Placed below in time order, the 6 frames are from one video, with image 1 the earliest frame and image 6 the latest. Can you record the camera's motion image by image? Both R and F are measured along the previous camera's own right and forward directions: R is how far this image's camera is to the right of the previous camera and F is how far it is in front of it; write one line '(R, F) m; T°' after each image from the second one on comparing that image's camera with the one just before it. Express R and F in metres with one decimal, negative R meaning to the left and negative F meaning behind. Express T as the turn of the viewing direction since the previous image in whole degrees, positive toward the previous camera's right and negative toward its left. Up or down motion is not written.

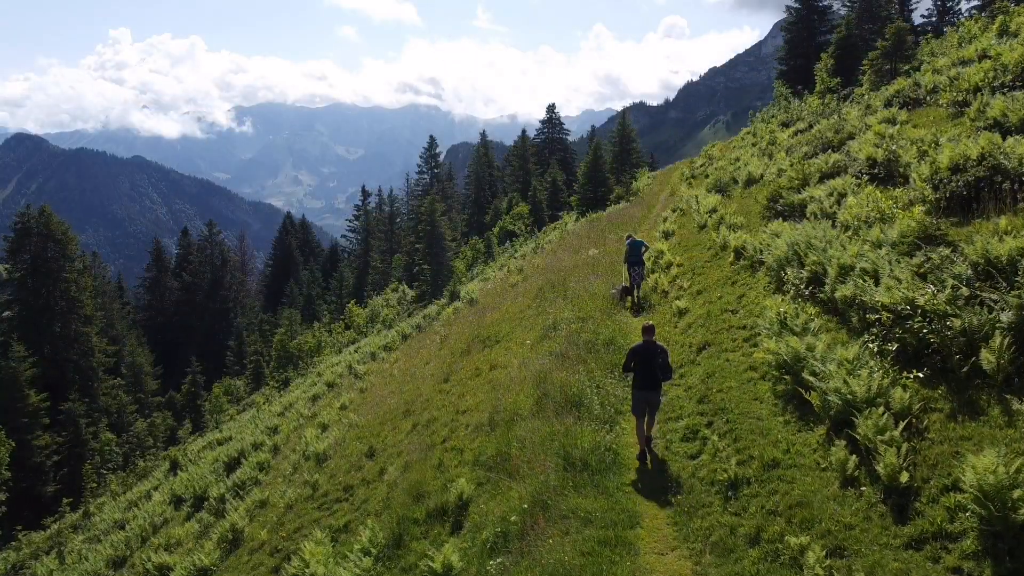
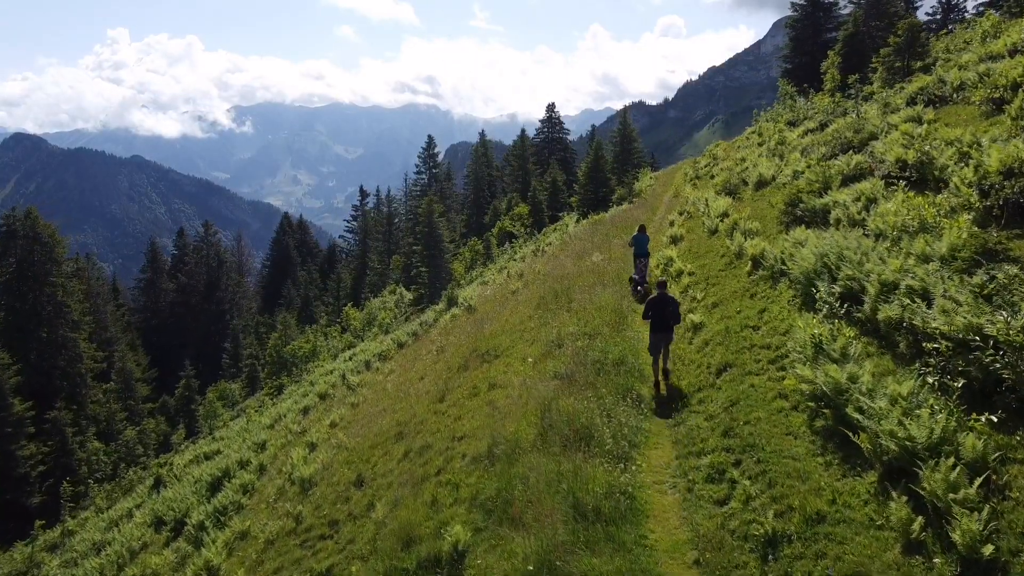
(0.0, +1.0) m; 0°
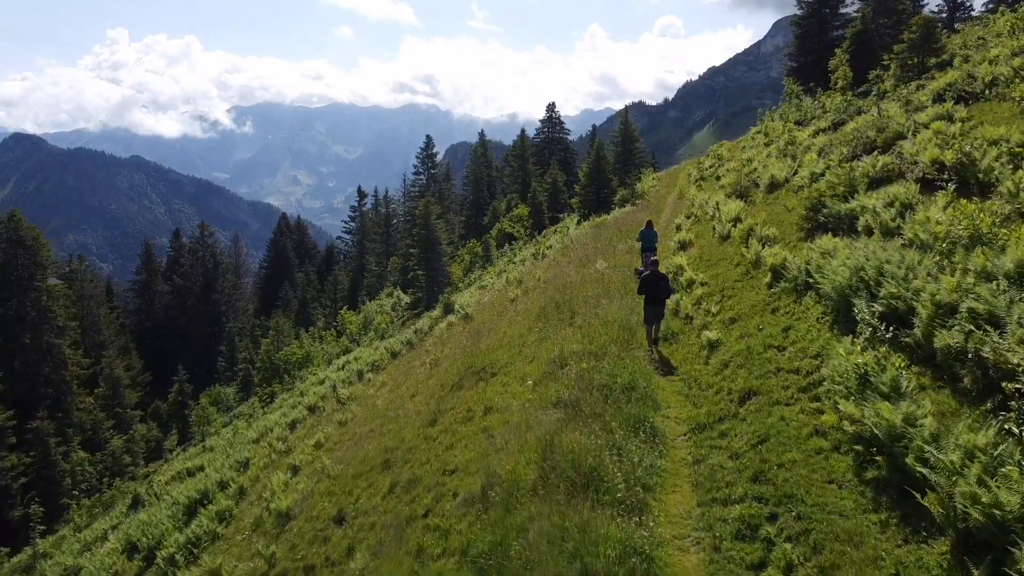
(0.0, +1.1) m; 0°
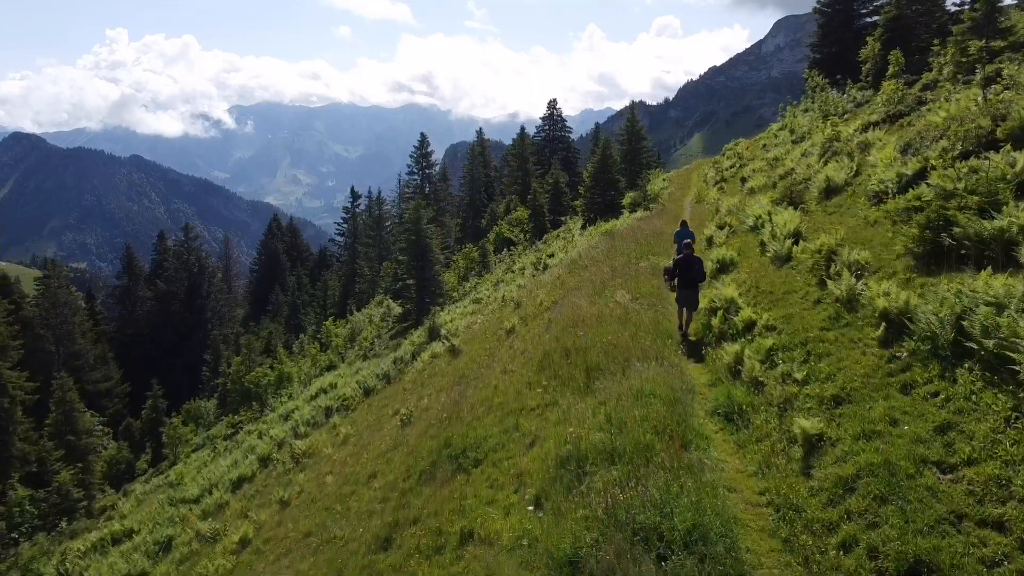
(+0.1, +4.0) m; 0°
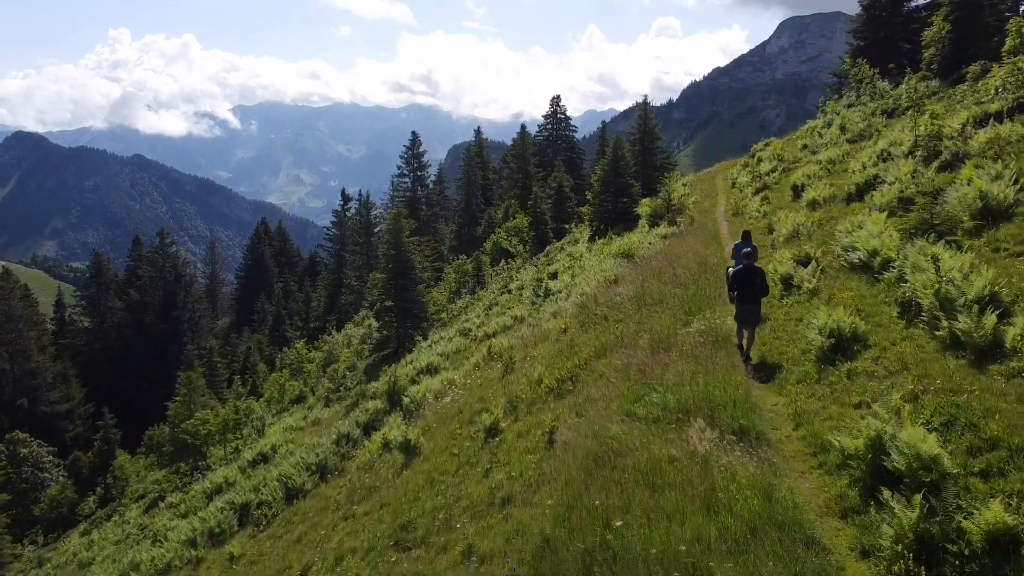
(+0.3, +6.1) m; 0°
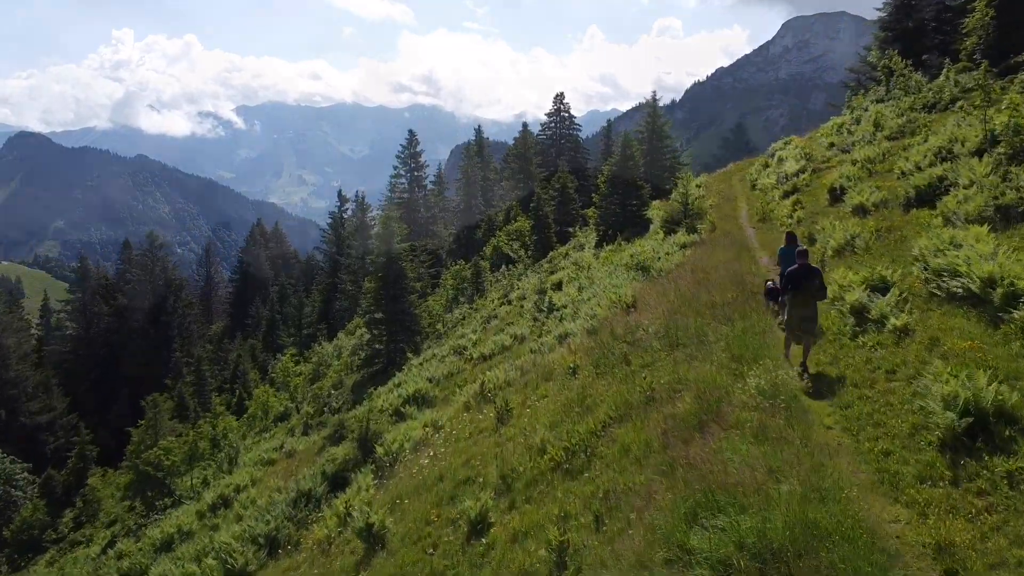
(+0.1, +2.9) m; 0°
